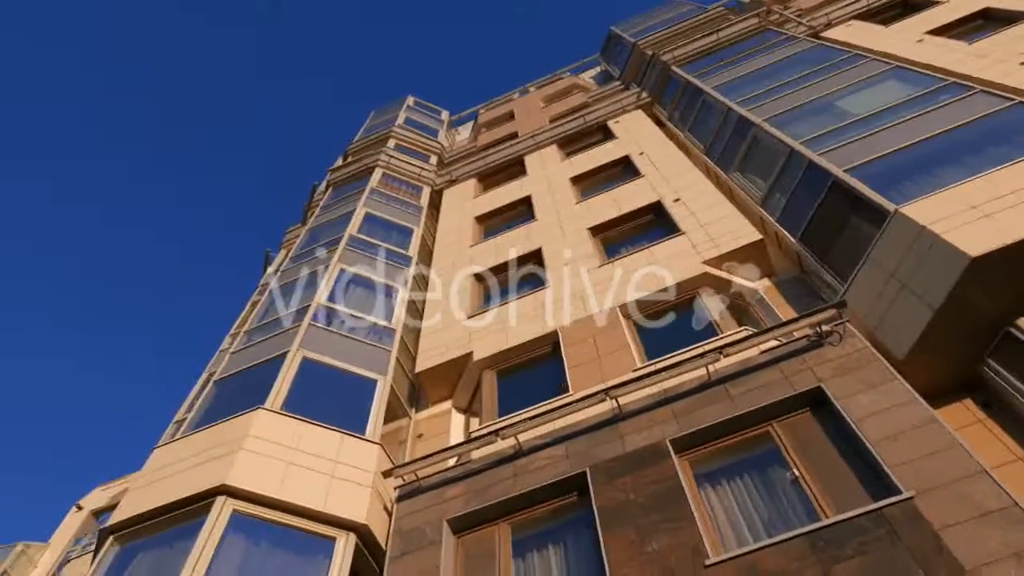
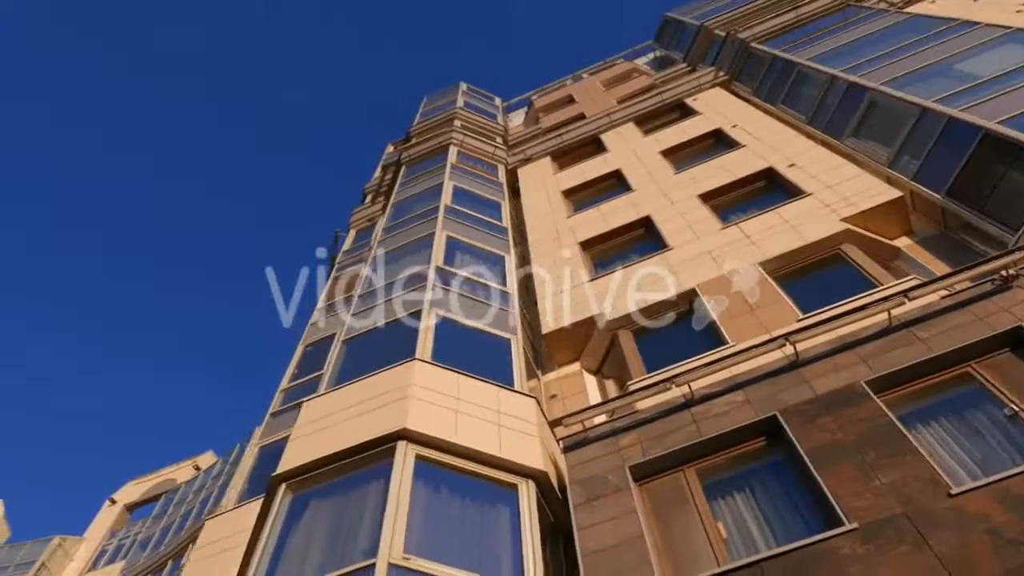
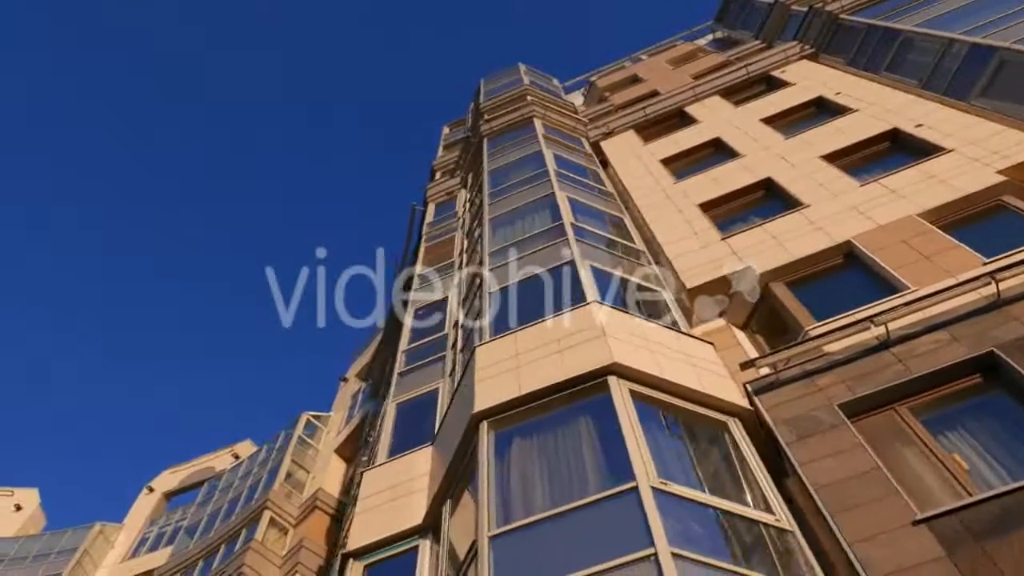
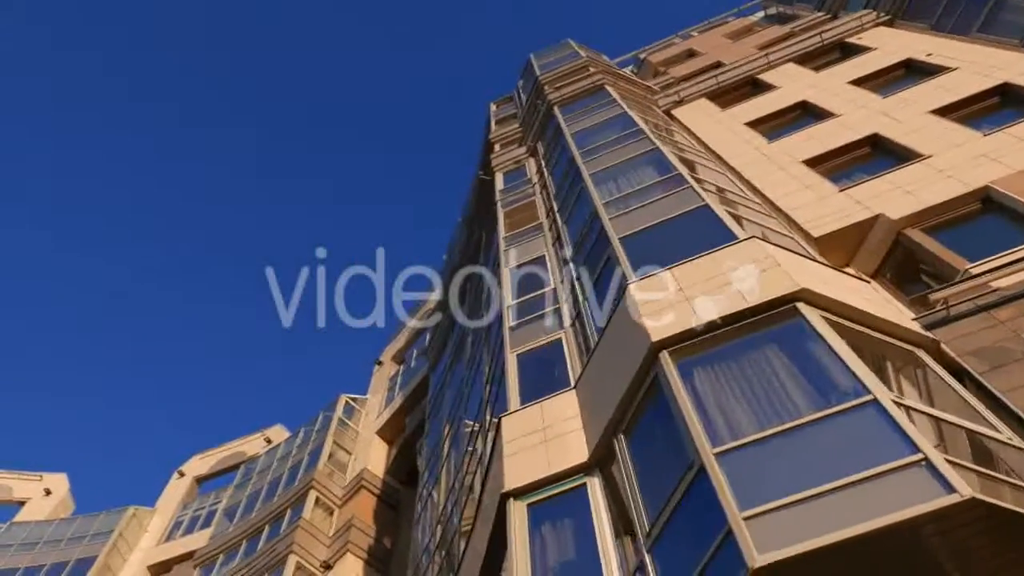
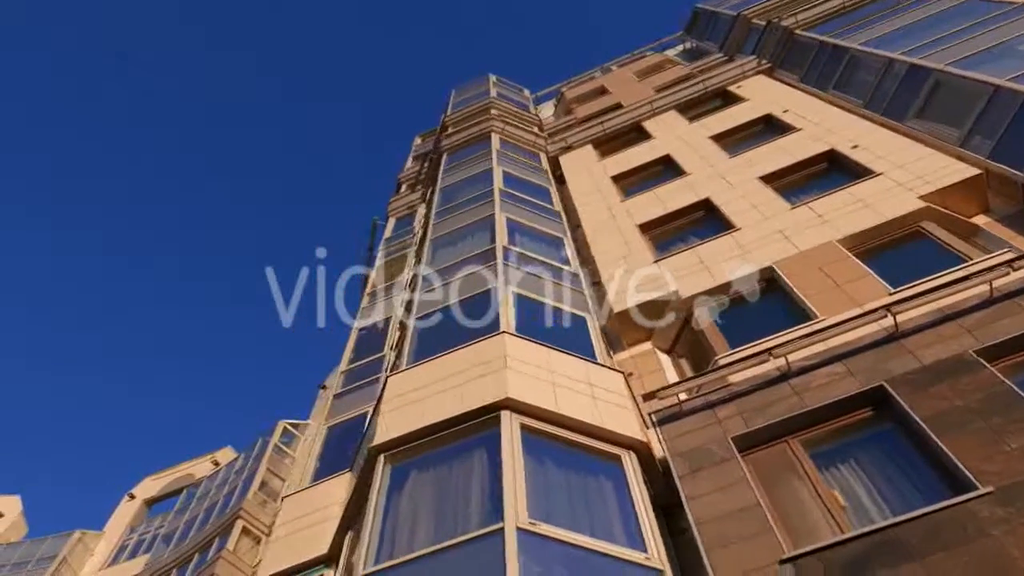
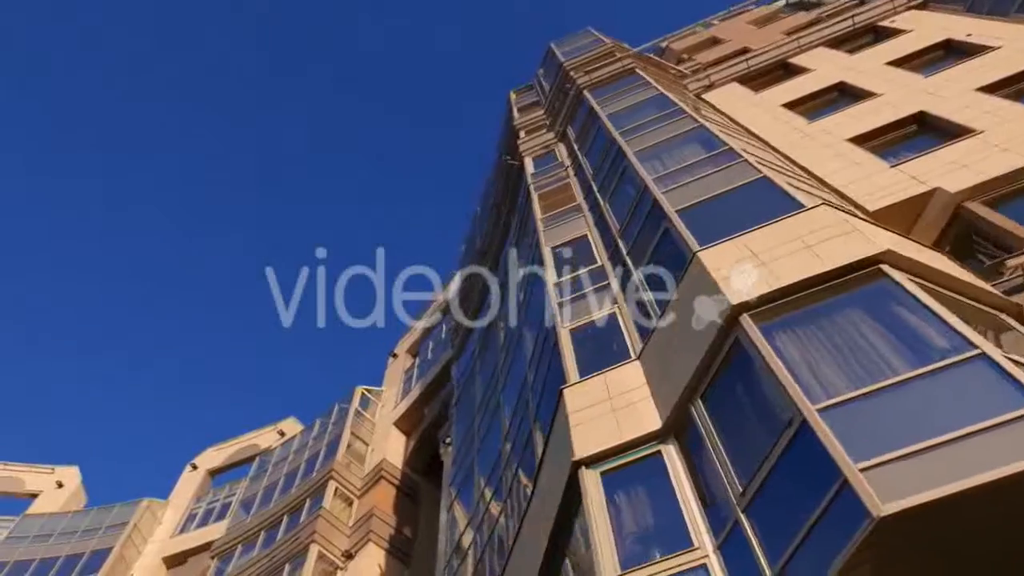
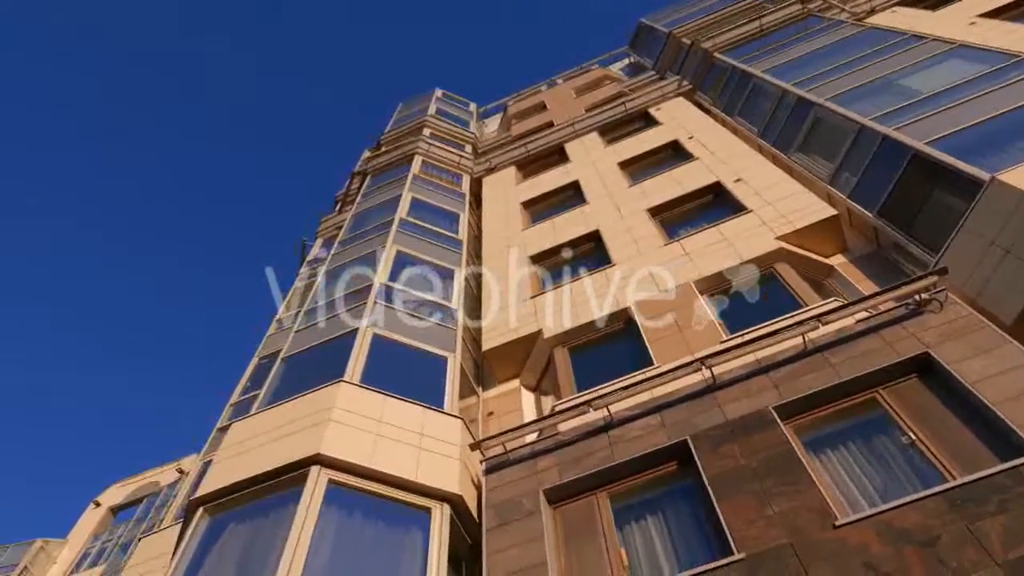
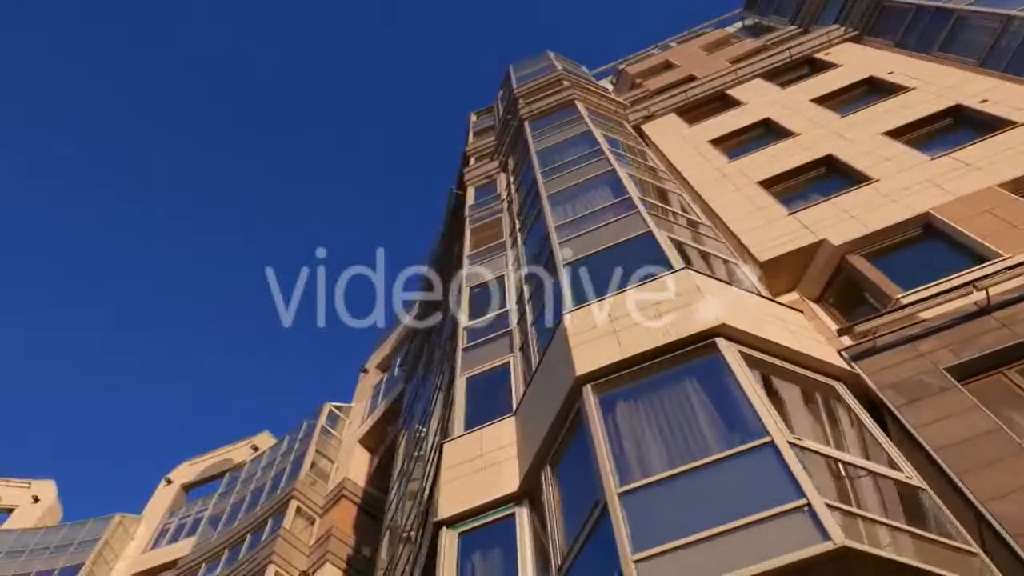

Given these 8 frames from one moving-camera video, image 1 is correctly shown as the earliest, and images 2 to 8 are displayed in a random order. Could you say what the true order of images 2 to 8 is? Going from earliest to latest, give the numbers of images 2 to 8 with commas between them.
7, 2, 5, 3, 8, 4, 6
